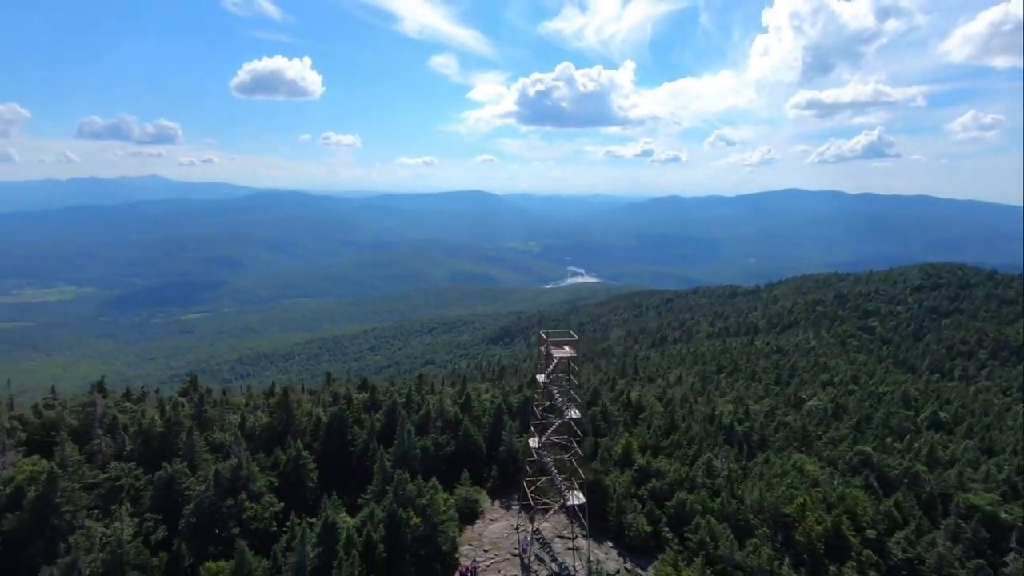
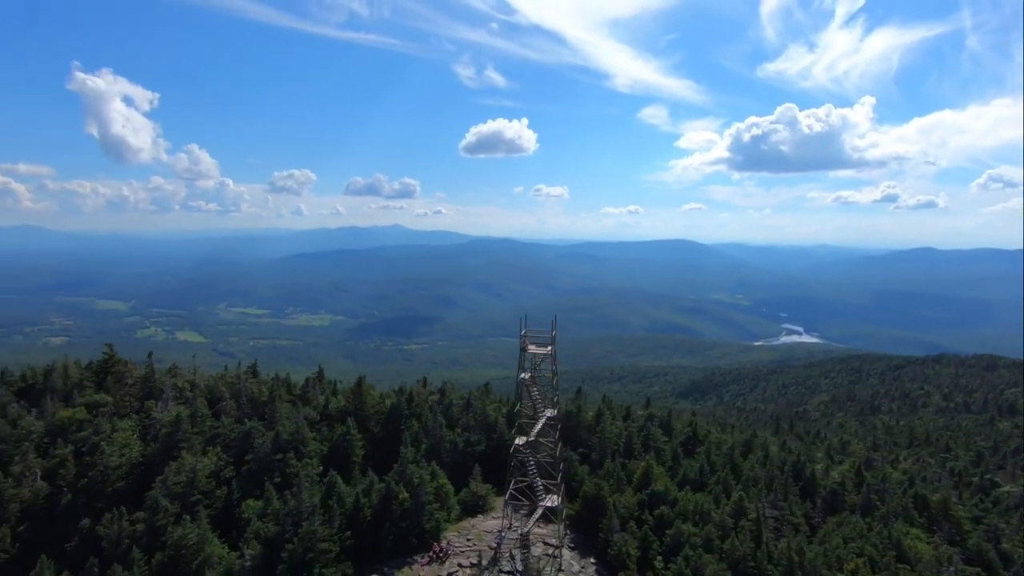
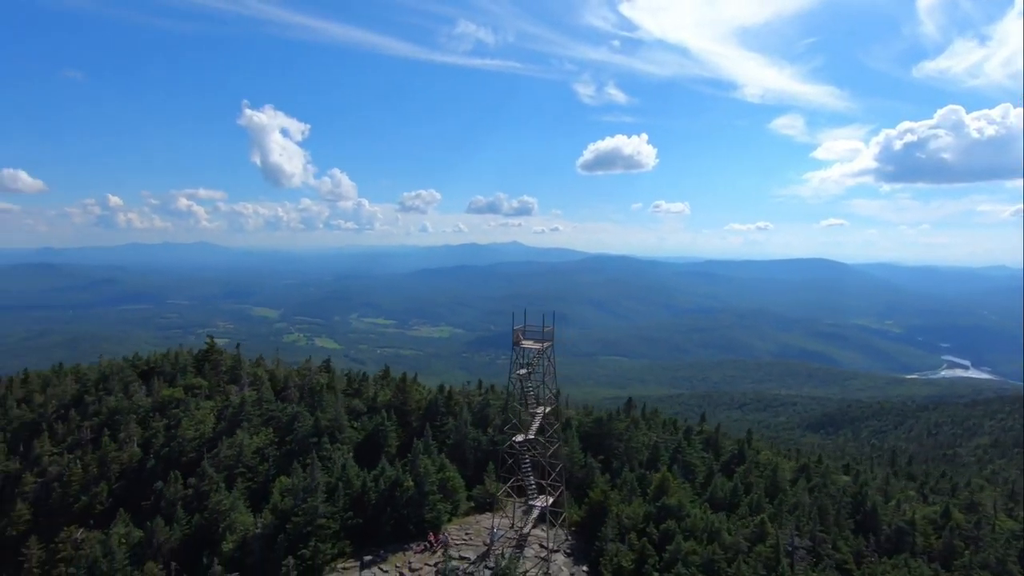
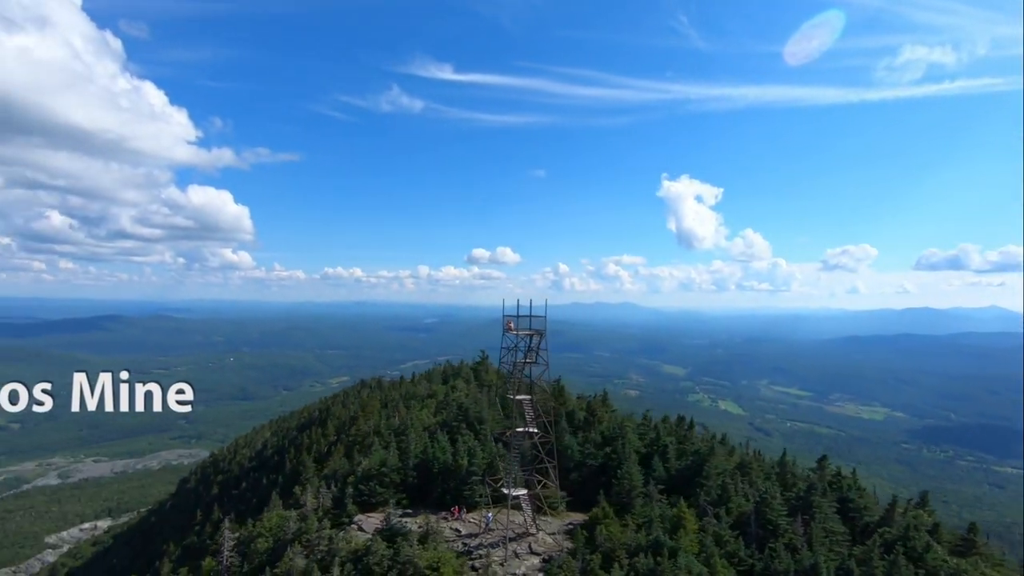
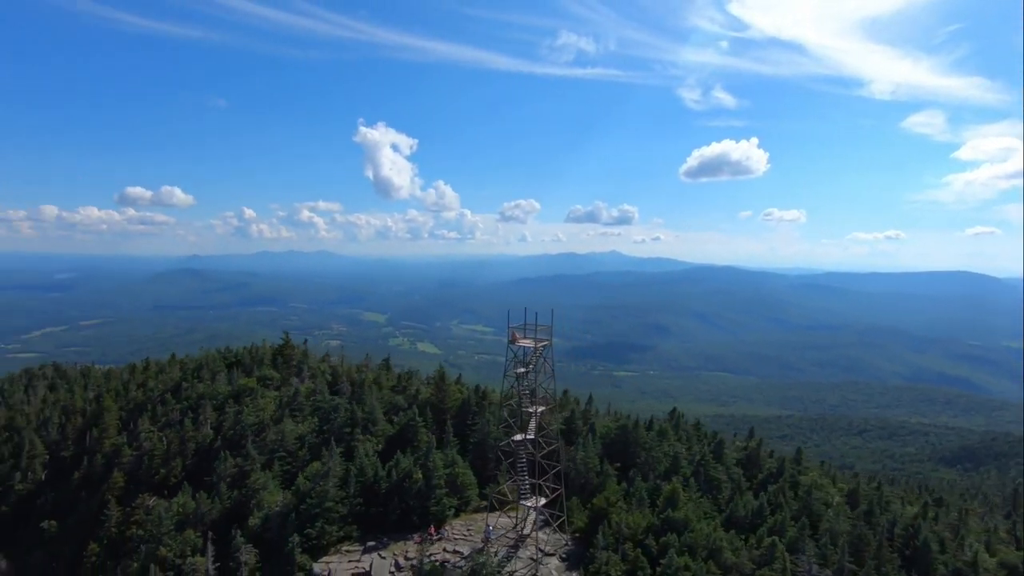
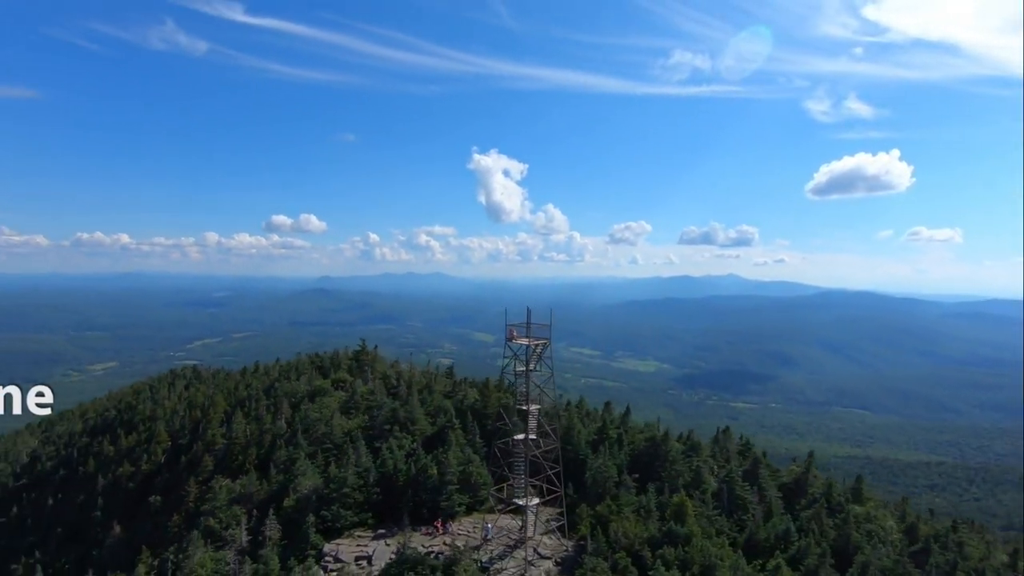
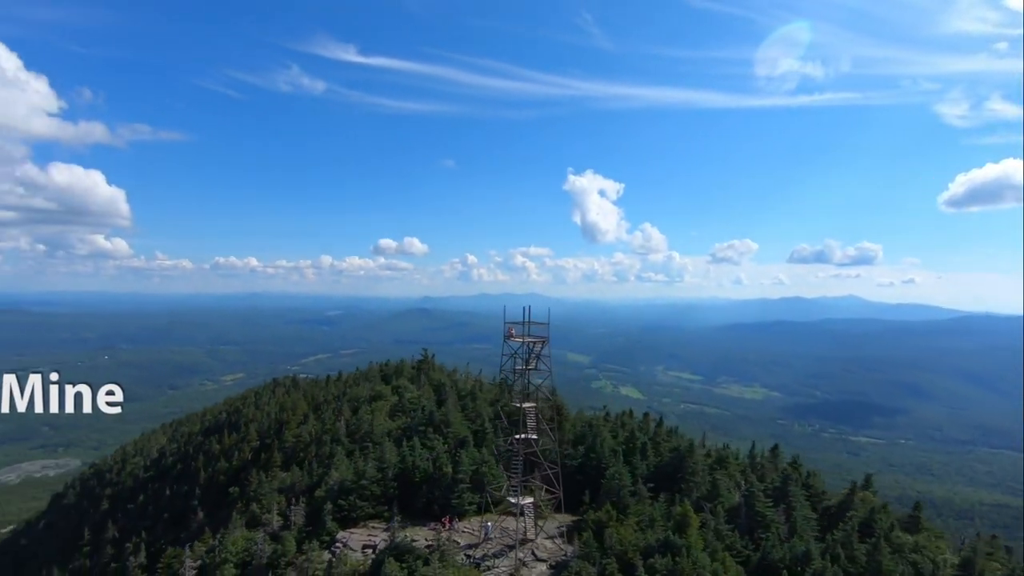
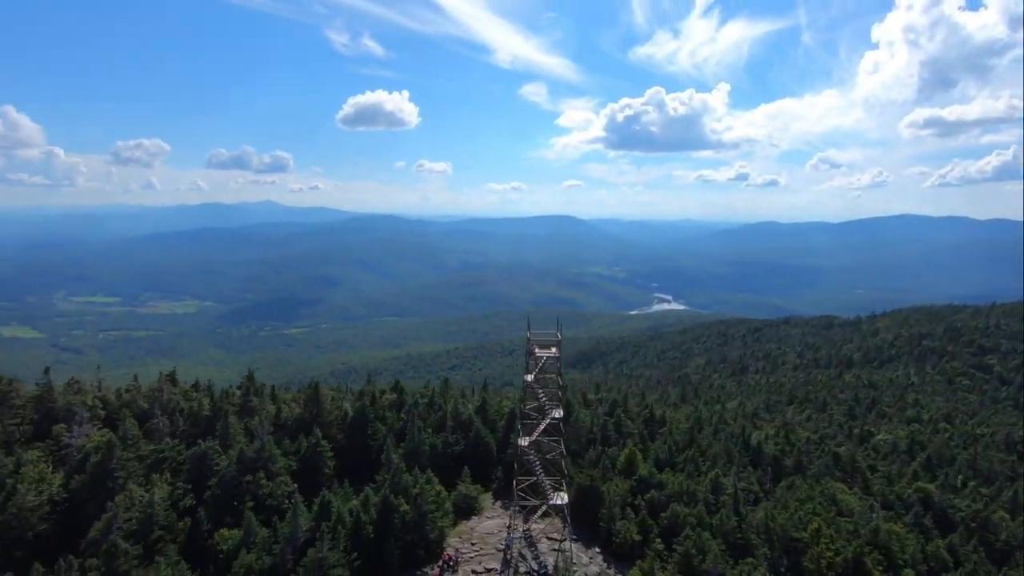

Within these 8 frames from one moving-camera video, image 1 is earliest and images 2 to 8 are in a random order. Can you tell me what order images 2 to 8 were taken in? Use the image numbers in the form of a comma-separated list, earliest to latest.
8, 2, 3, 5, 6, 7, 4
